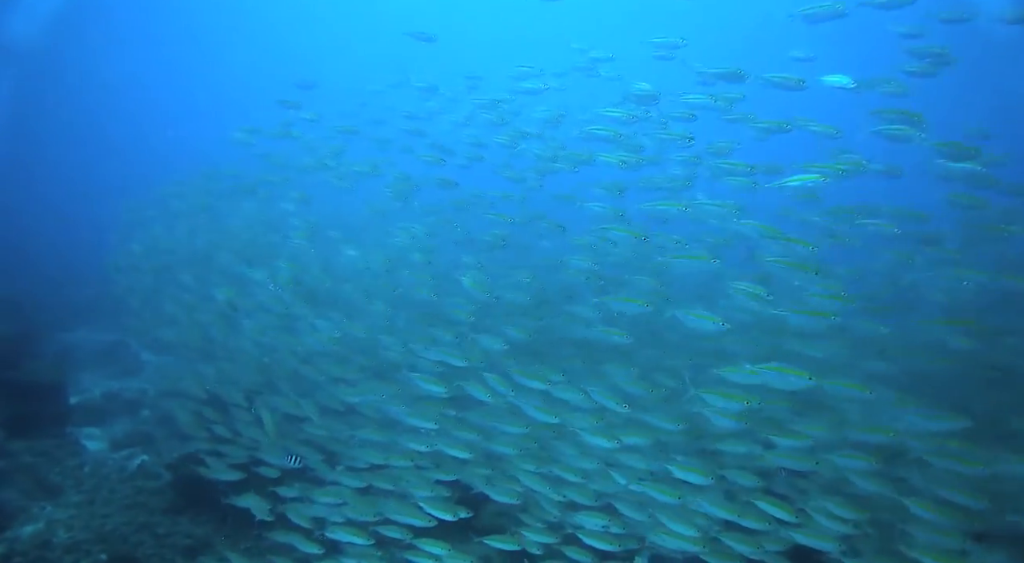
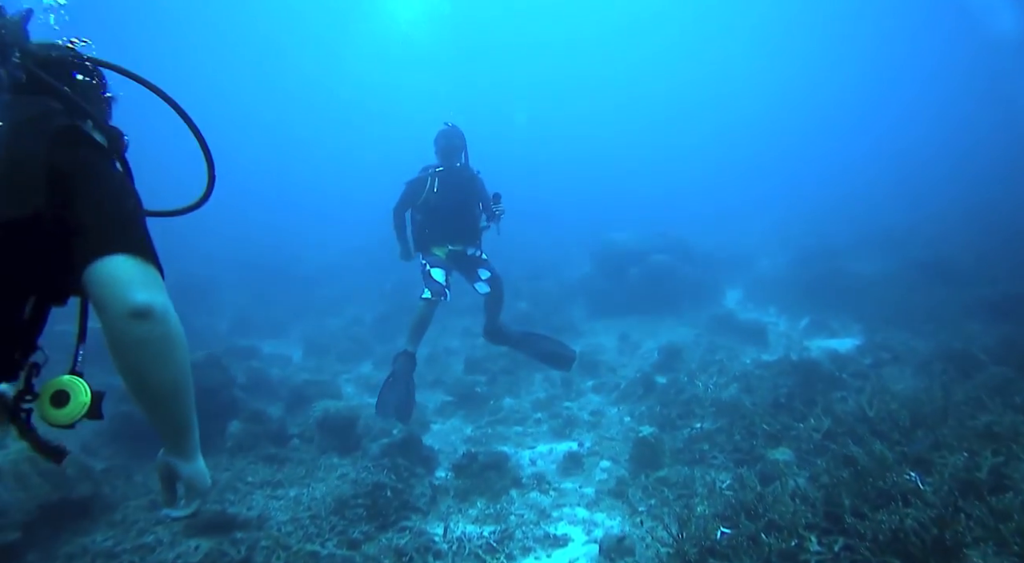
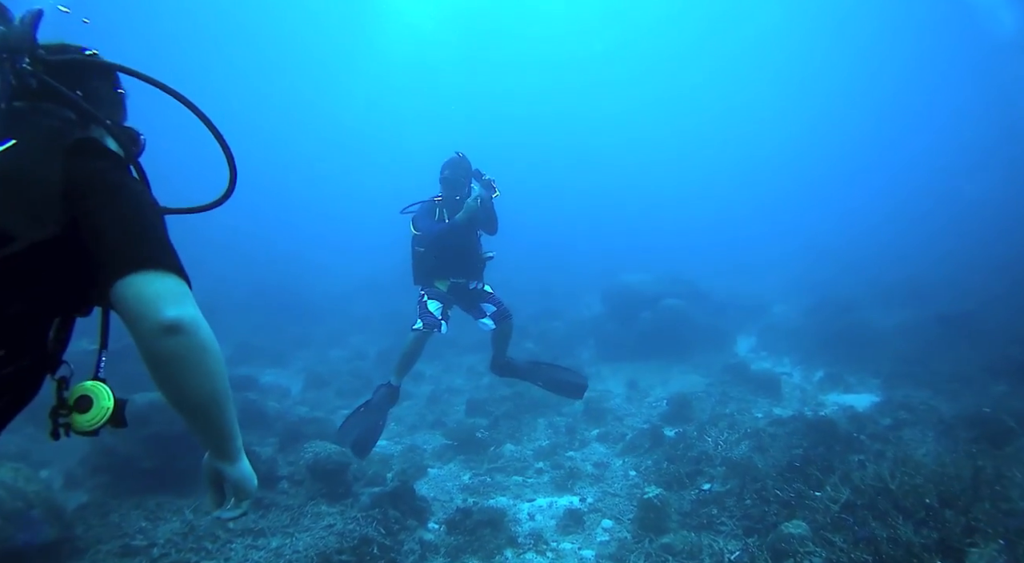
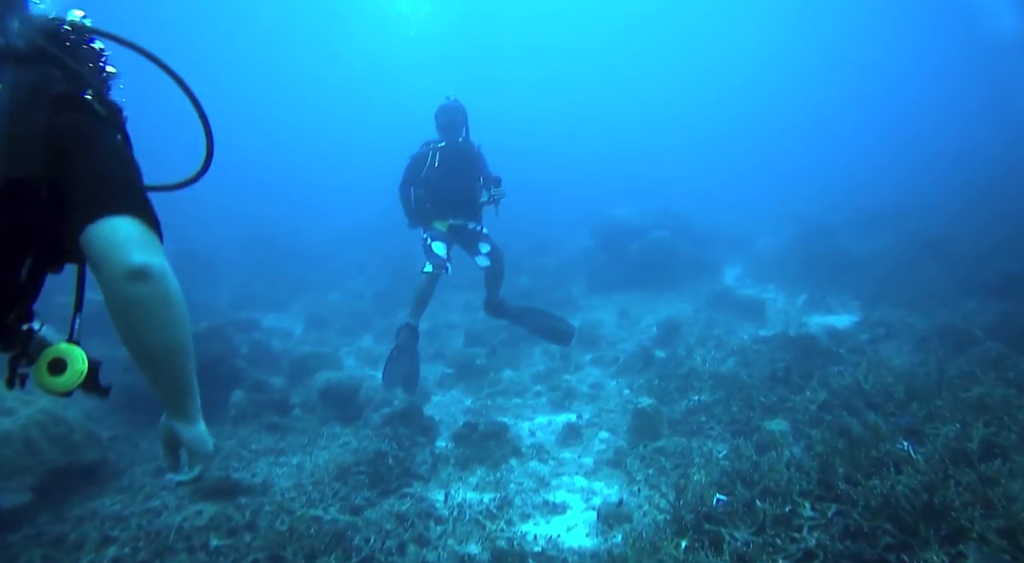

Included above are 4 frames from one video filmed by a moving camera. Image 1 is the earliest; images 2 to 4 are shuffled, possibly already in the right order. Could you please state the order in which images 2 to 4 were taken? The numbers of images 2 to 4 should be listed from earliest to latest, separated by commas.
4, 2, 3
